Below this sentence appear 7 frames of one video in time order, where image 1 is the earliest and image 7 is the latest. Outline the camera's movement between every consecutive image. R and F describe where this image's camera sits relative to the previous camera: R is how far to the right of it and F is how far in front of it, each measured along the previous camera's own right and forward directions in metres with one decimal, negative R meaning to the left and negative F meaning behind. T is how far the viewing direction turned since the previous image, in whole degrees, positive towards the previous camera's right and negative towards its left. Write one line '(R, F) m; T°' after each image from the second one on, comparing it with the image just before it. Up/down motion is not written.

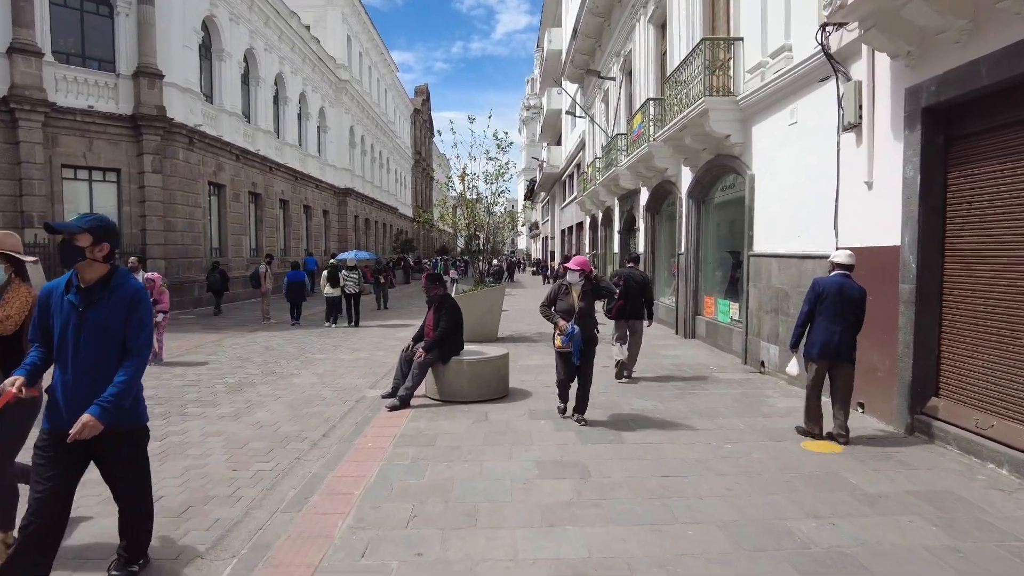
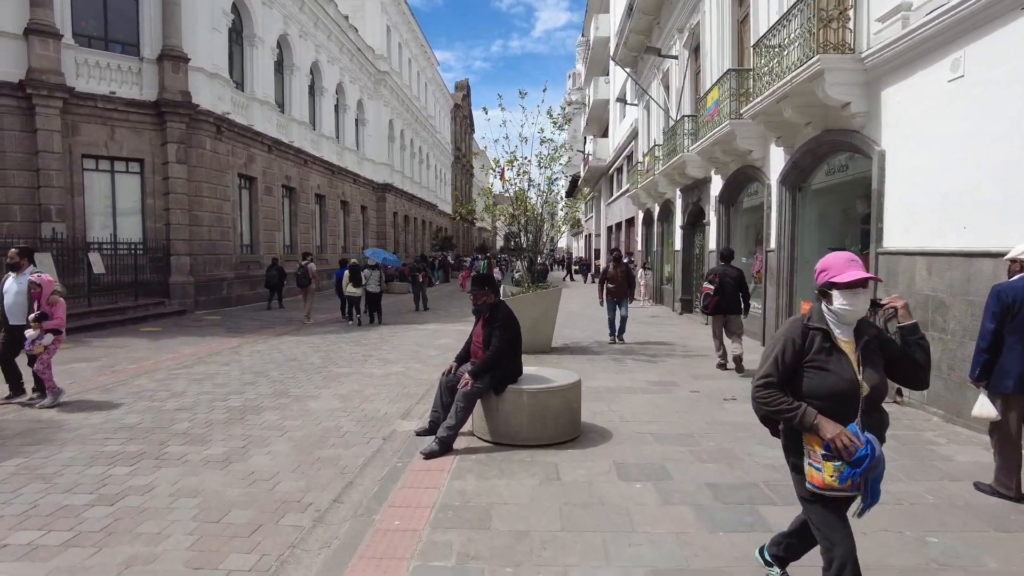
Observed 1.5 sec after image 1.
(-0.3, +1.6) m; -3°
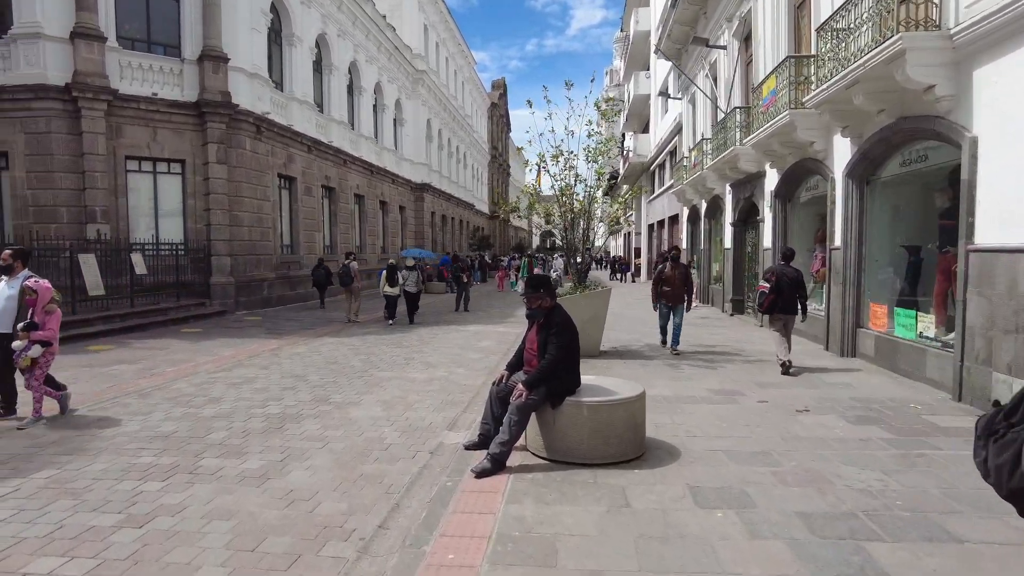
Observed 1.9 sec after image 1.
(-0.2, +0.4) m; -3°
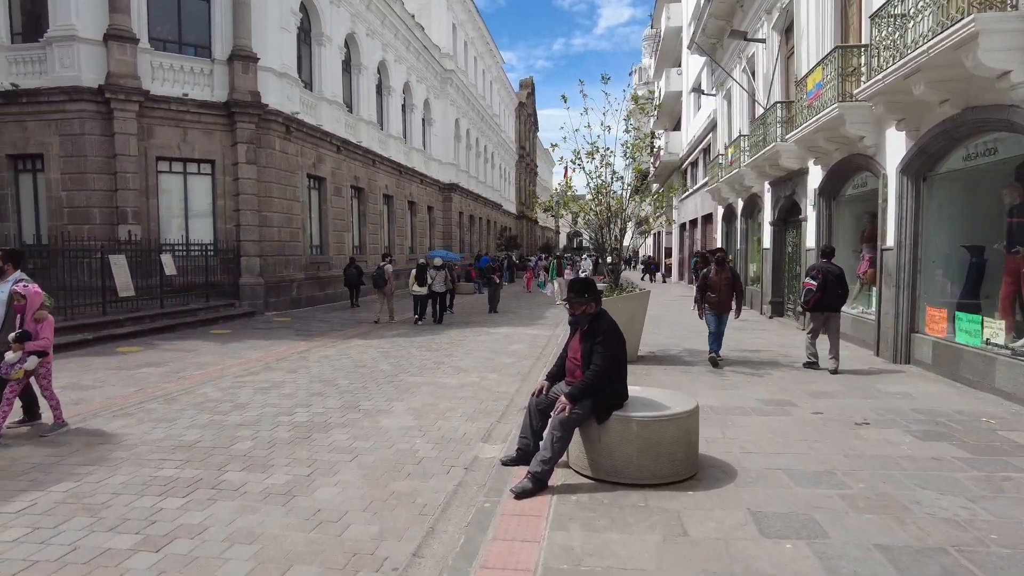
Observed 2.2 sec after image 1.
(-0.1, +0.3) m; -2°
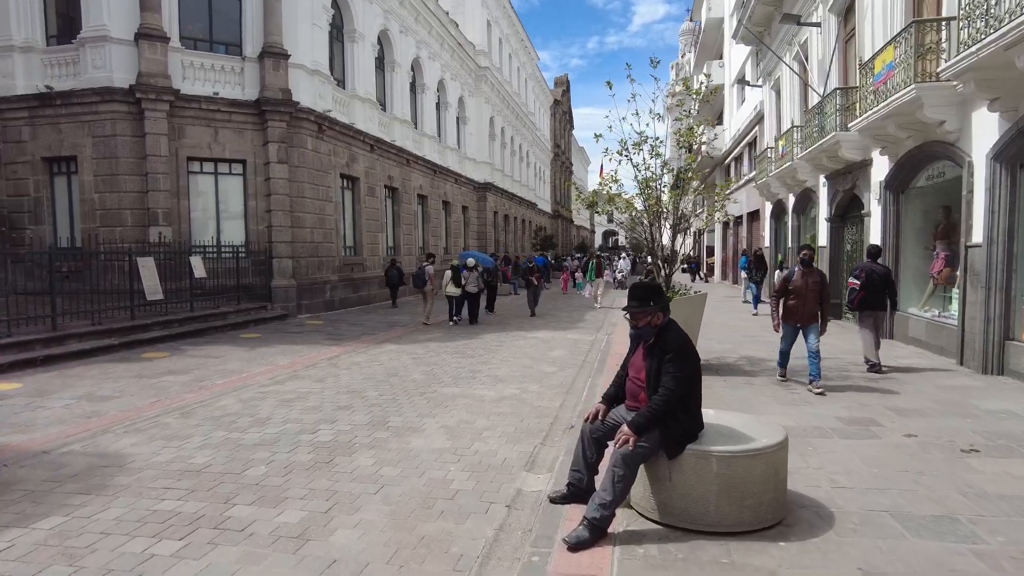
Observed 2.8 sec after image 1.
(-0.1, +0.7) m; -3°
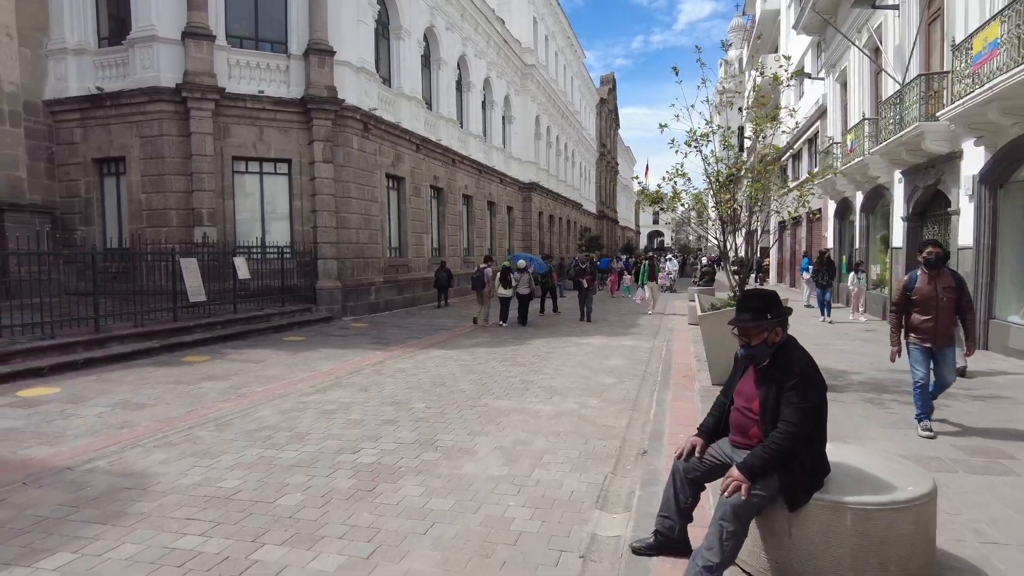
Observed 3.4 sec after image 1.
(-0.2, +0.6) m; -4°
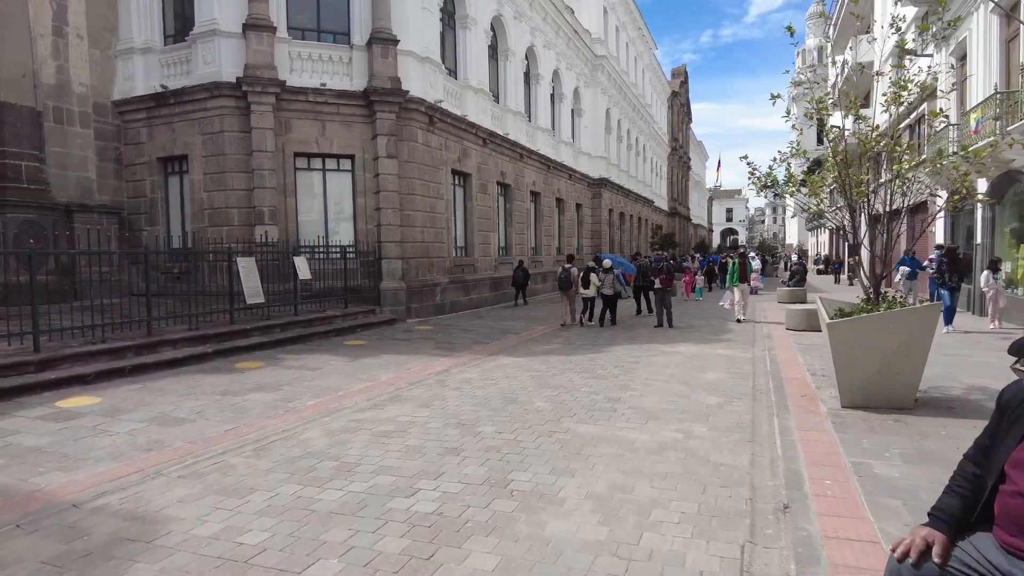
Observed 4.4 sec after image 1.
(-0.2, +1.1) m; -6°
